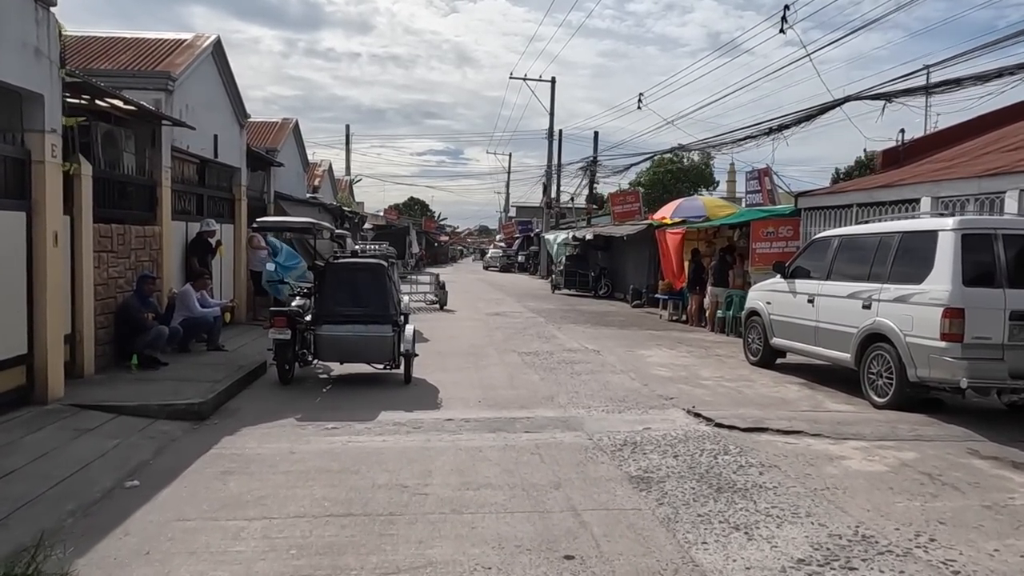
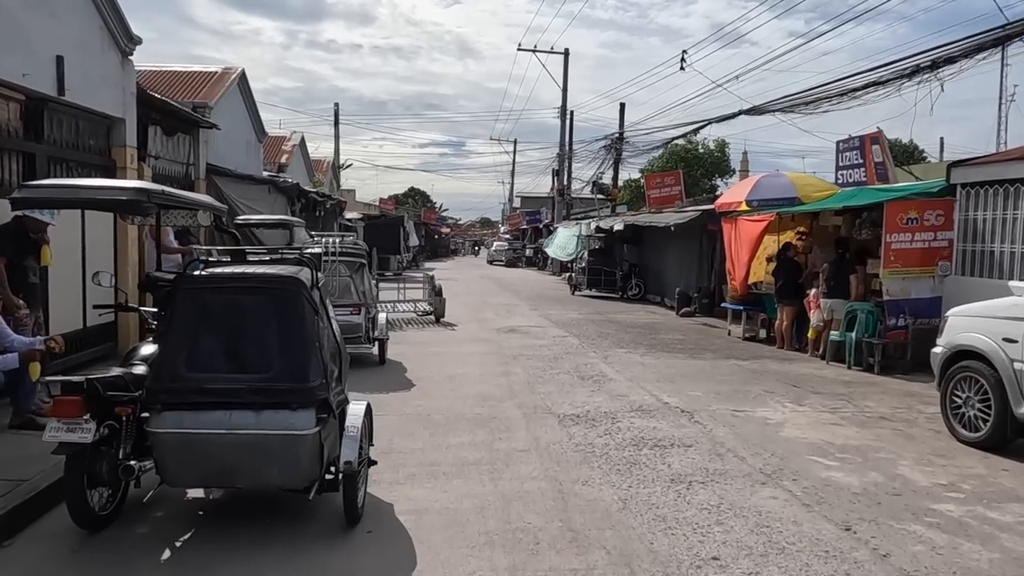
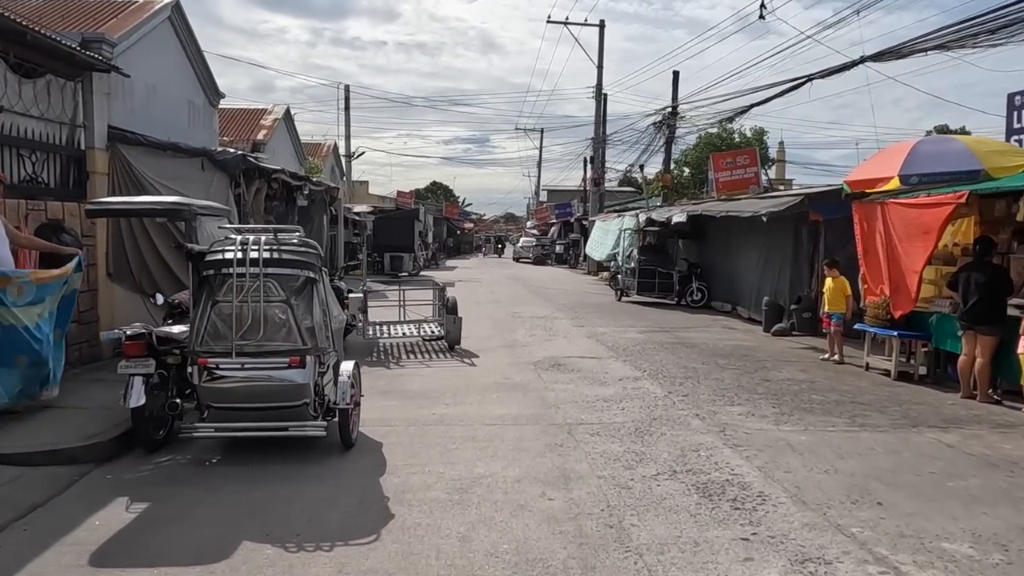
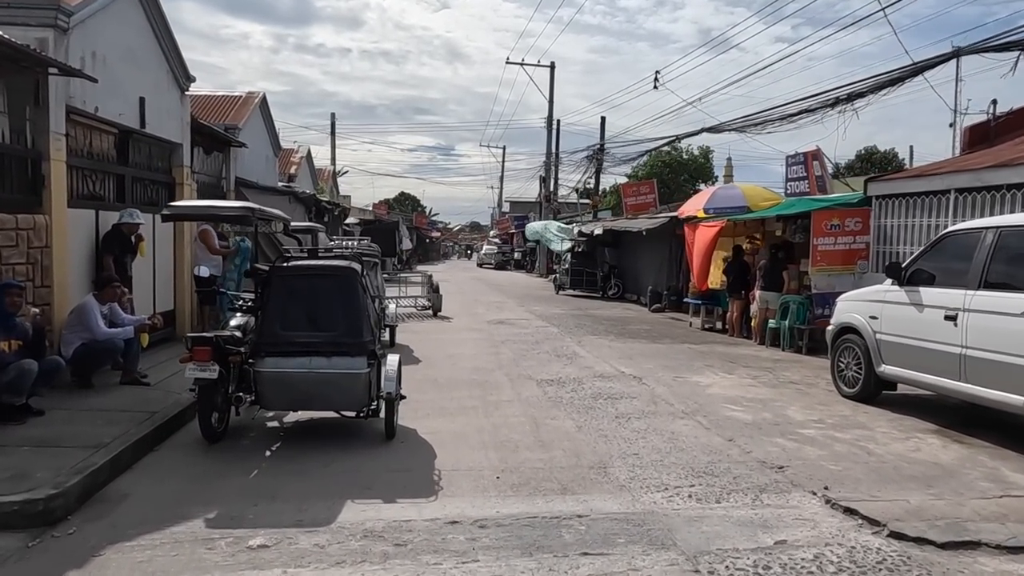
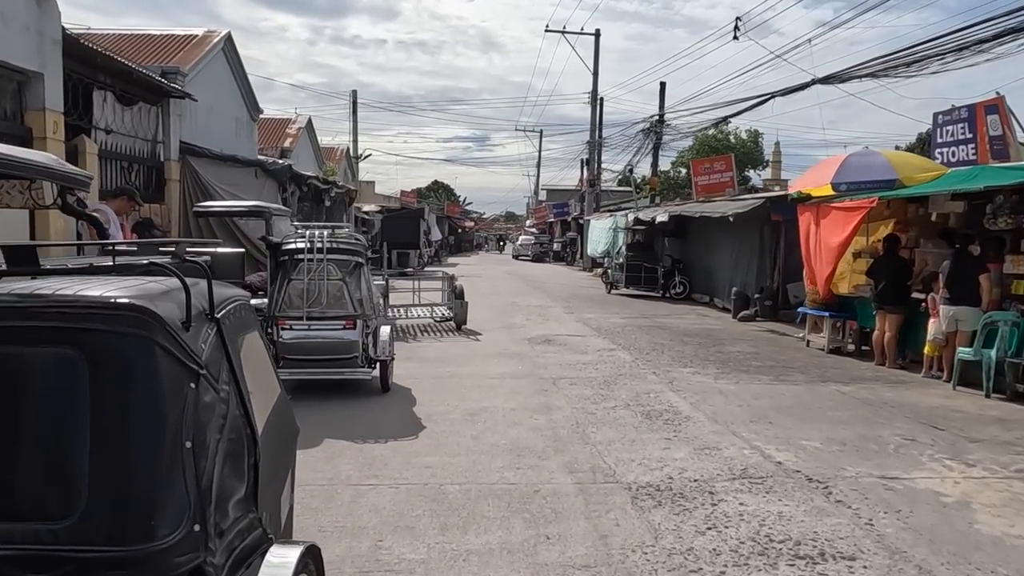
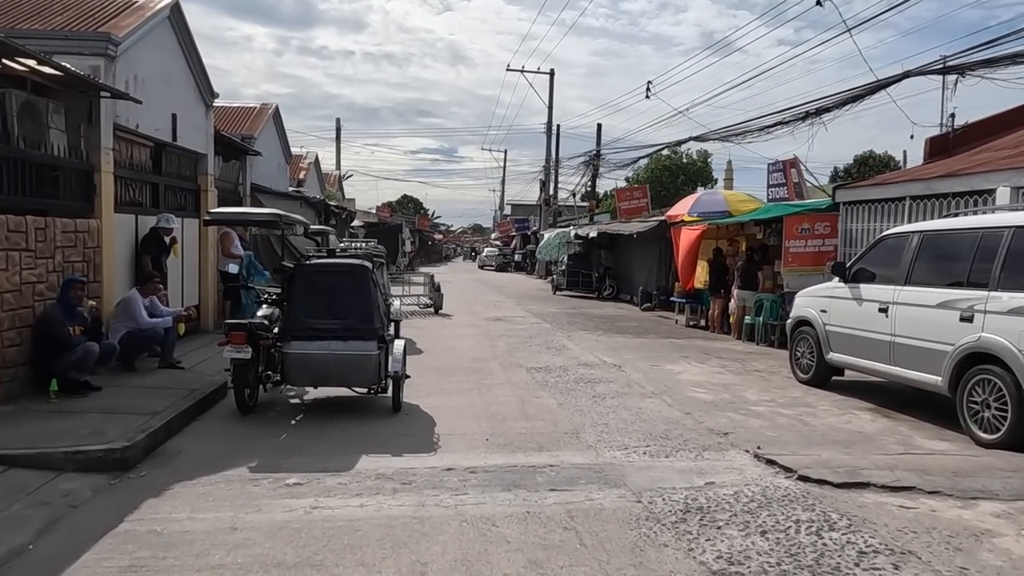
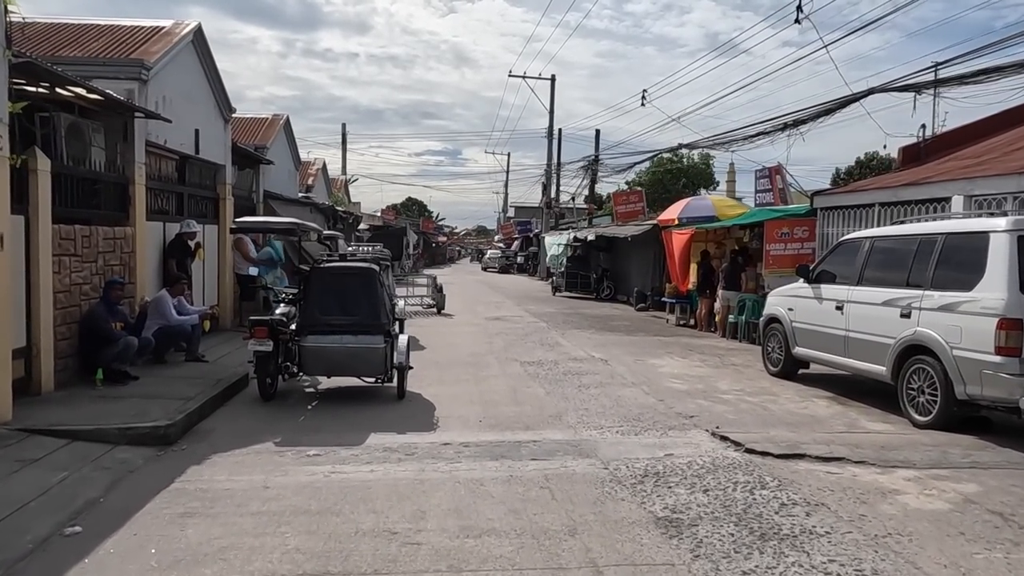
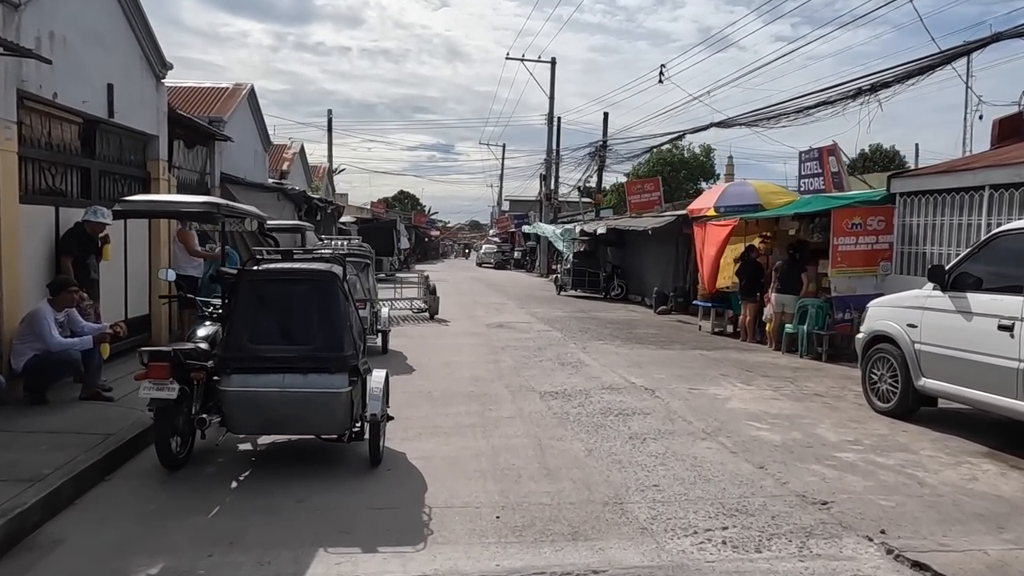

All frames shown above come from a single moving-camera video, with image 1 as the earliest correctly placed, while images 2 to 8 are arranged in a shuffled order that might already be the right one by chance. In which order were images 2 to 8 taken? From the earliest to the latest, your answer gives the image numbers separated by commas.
7, 6, 4, 8, 2, 5, 3
